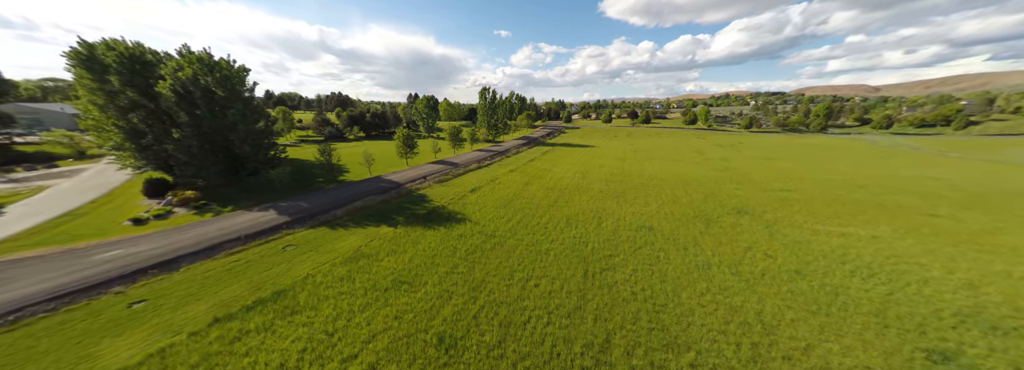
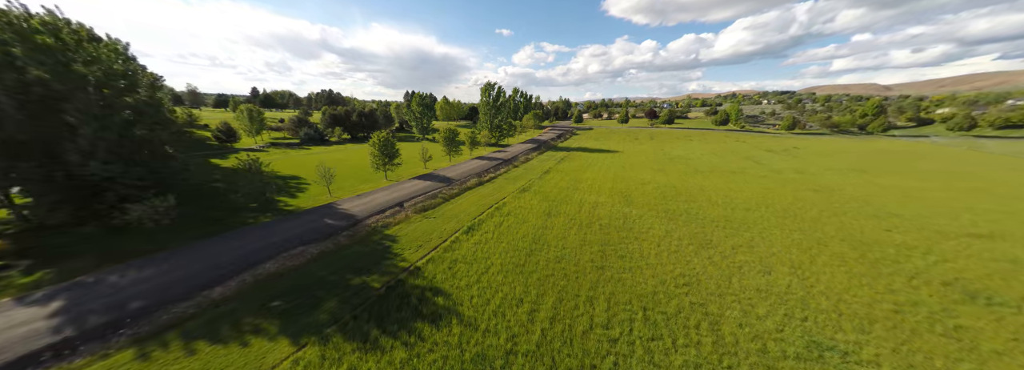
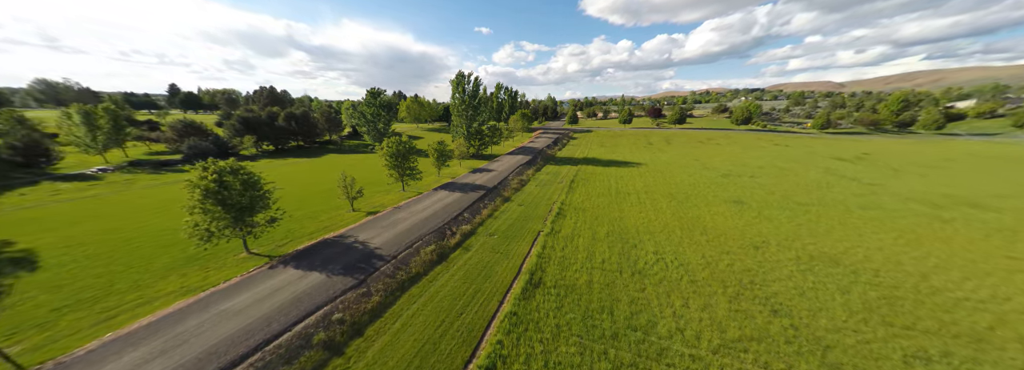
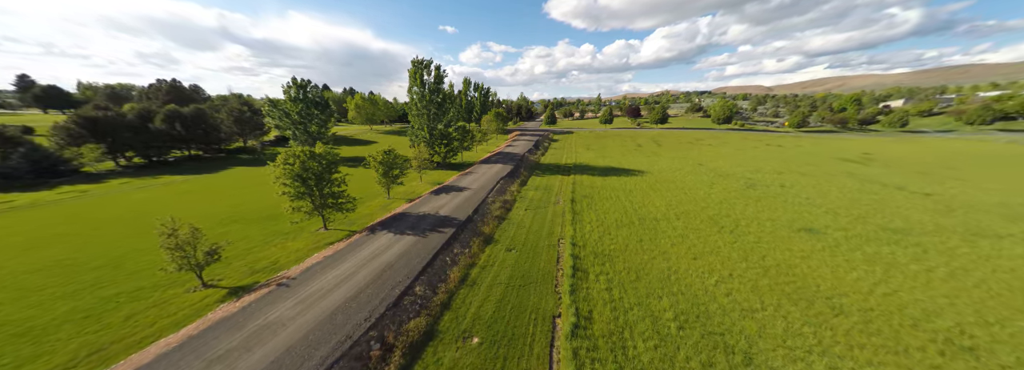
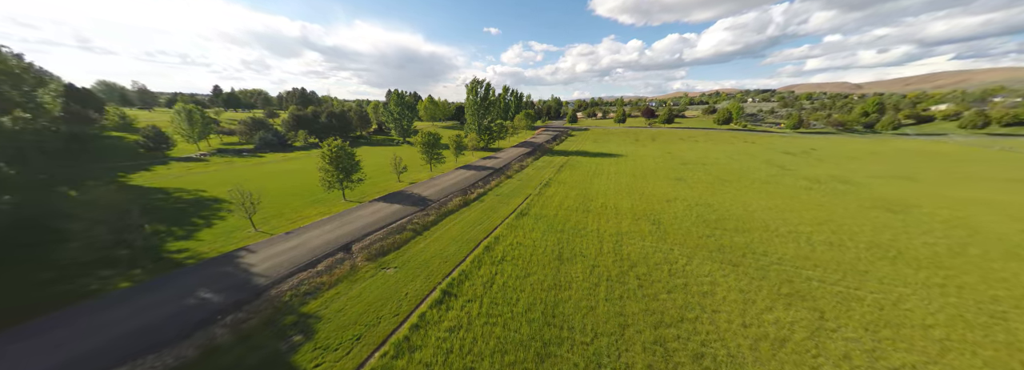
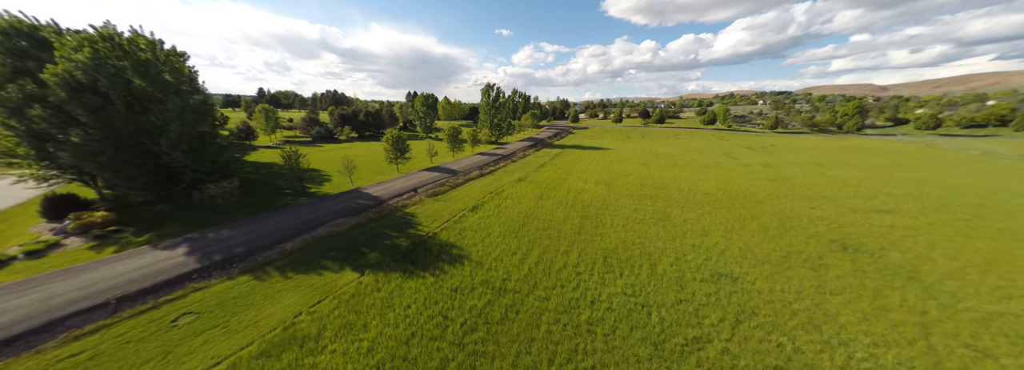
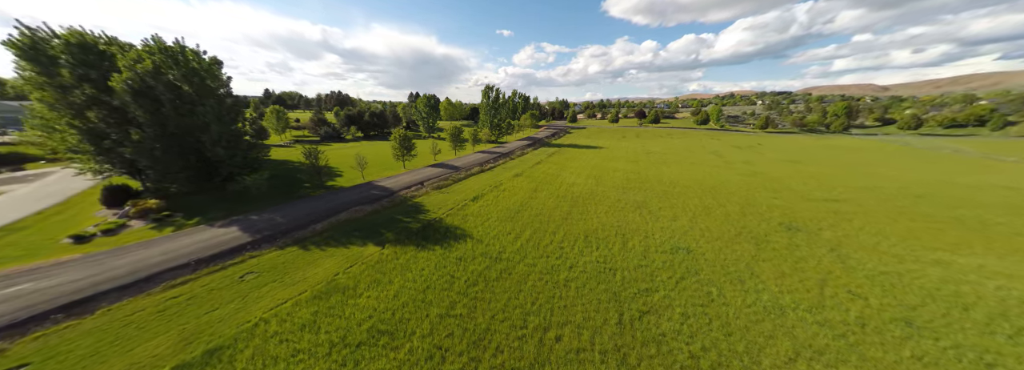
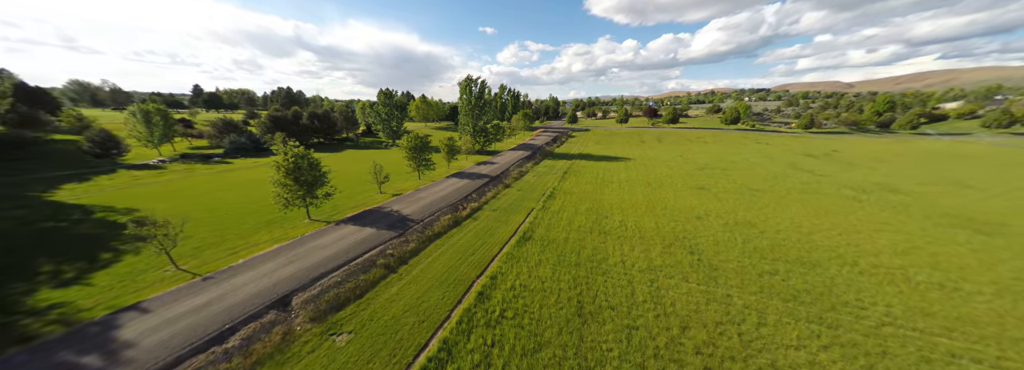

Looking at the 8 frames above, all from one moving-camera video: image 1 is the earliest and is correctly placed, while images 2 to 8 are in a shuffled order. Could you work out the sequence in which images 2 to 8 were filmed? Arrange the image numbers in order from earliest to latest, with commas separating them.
7, 6, 2, 5, 8, 3, 4
